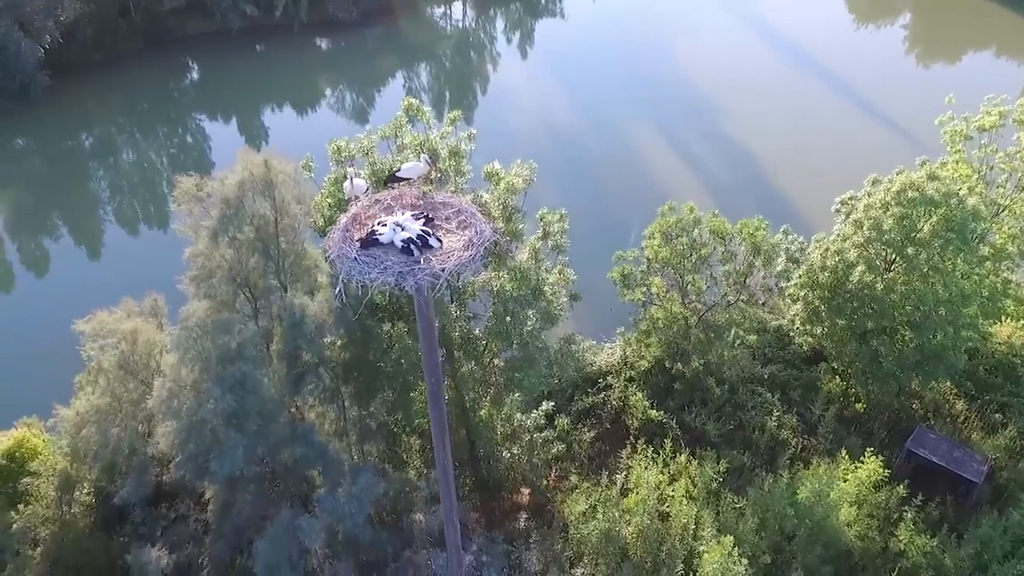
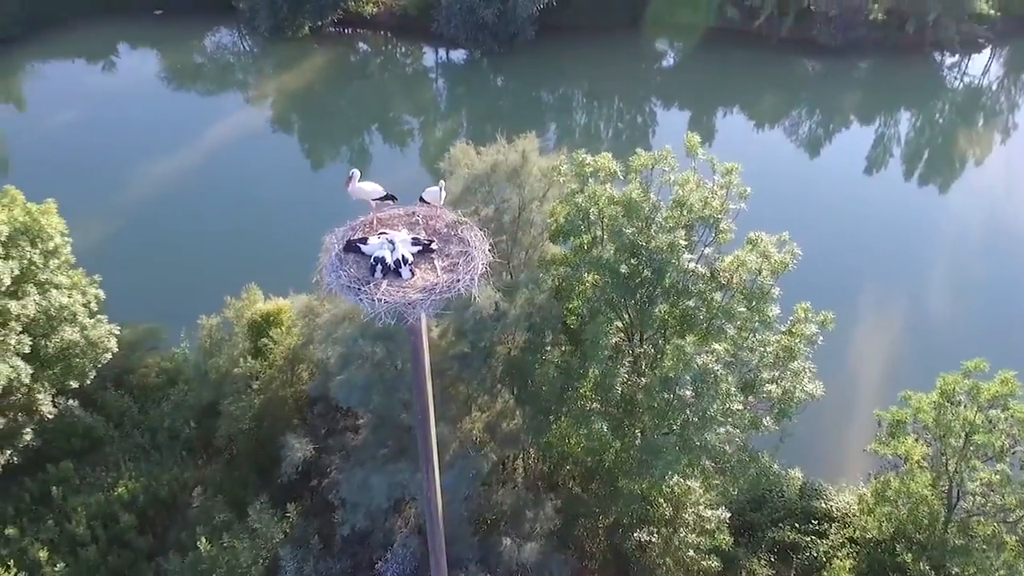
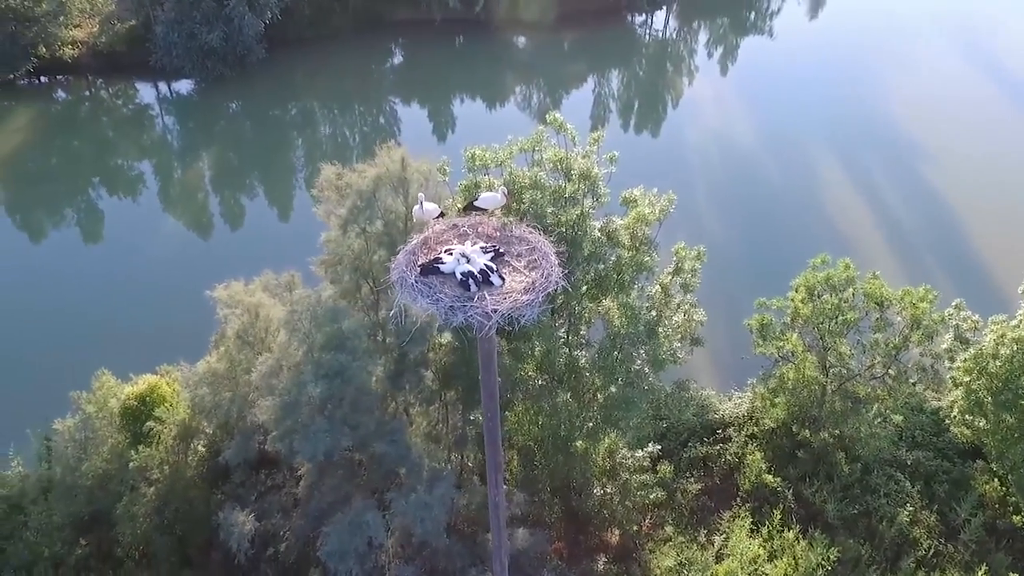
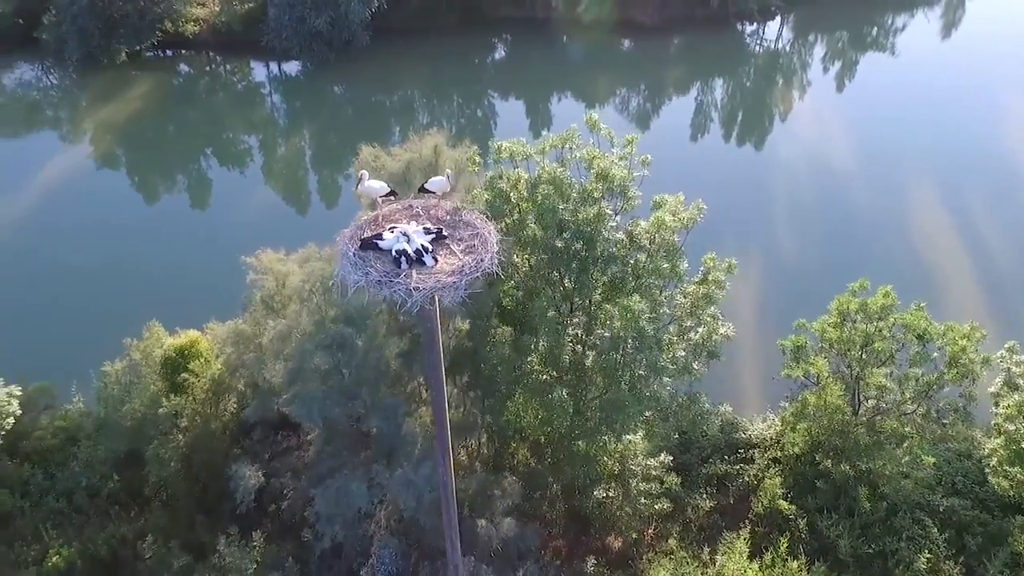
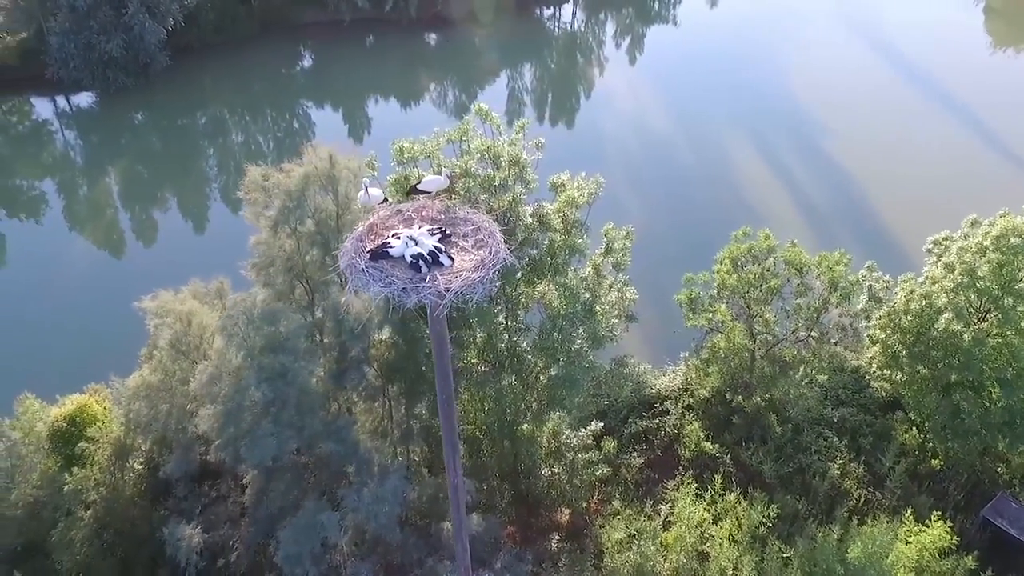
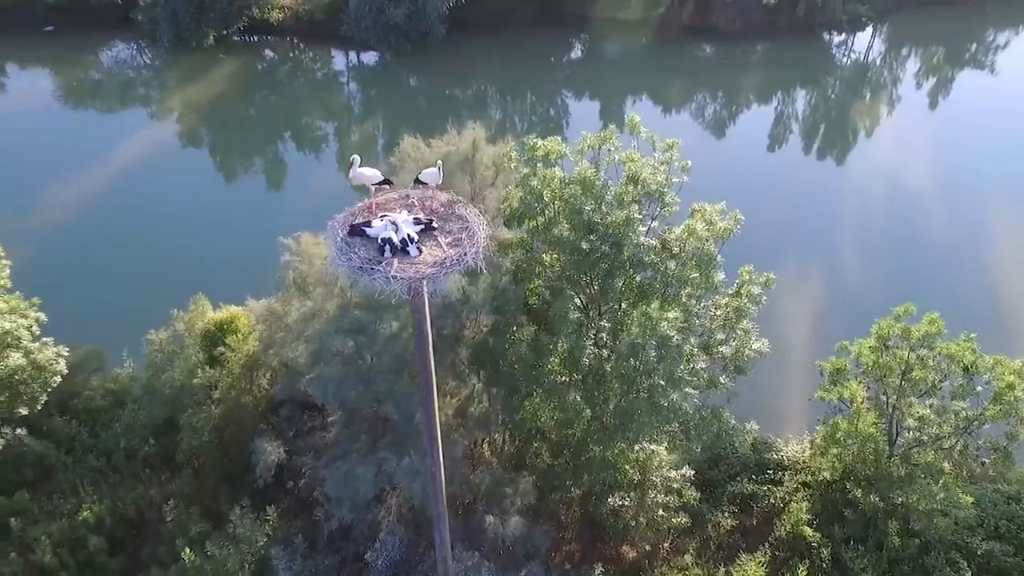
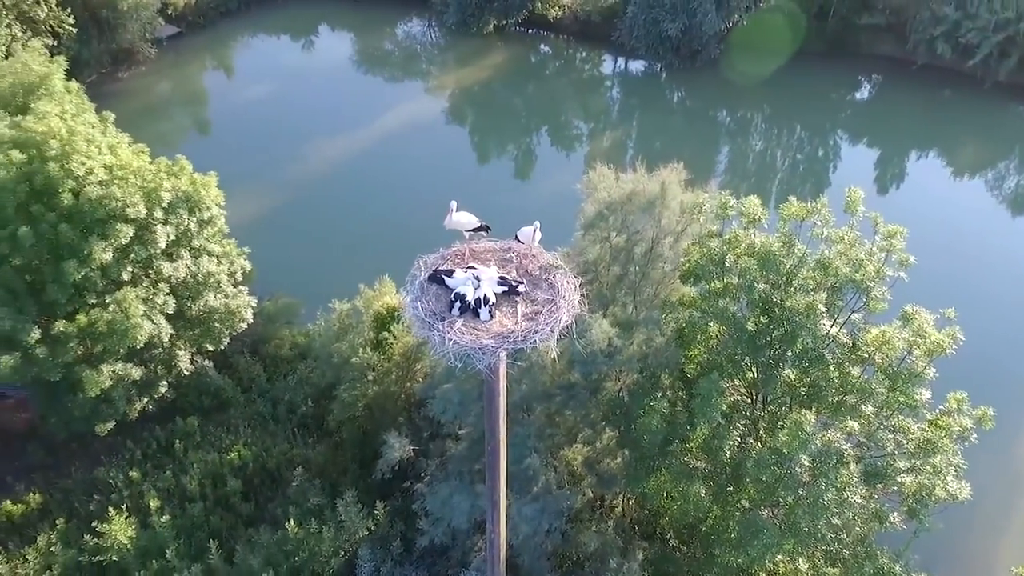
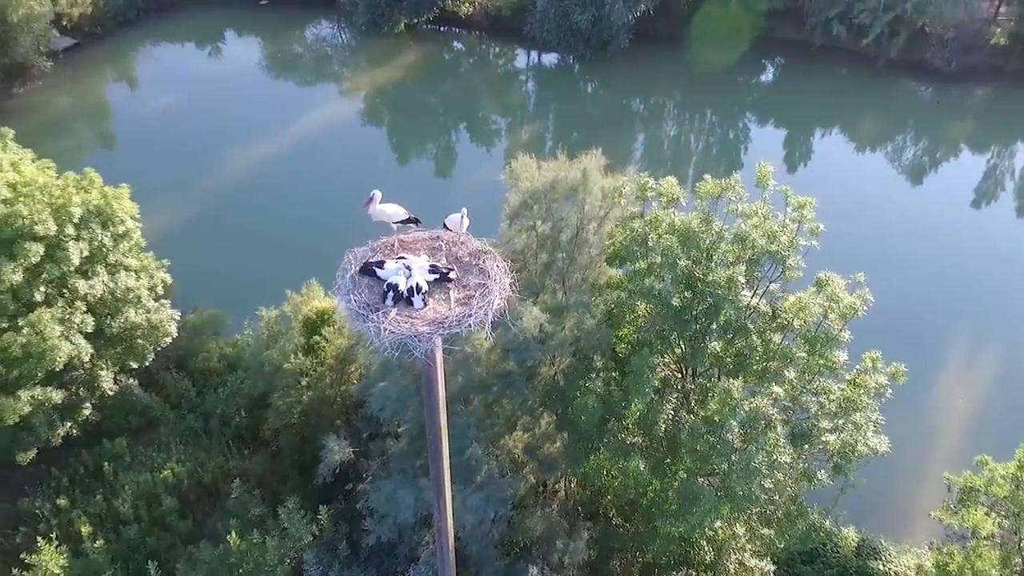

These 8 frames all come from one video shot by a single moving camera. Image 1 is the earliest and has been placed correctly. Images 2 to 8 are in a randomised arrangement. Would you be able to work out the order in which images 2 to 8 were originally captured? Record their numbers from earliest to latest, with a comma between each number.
5, 3, 4, 6, 2, 8, 7
